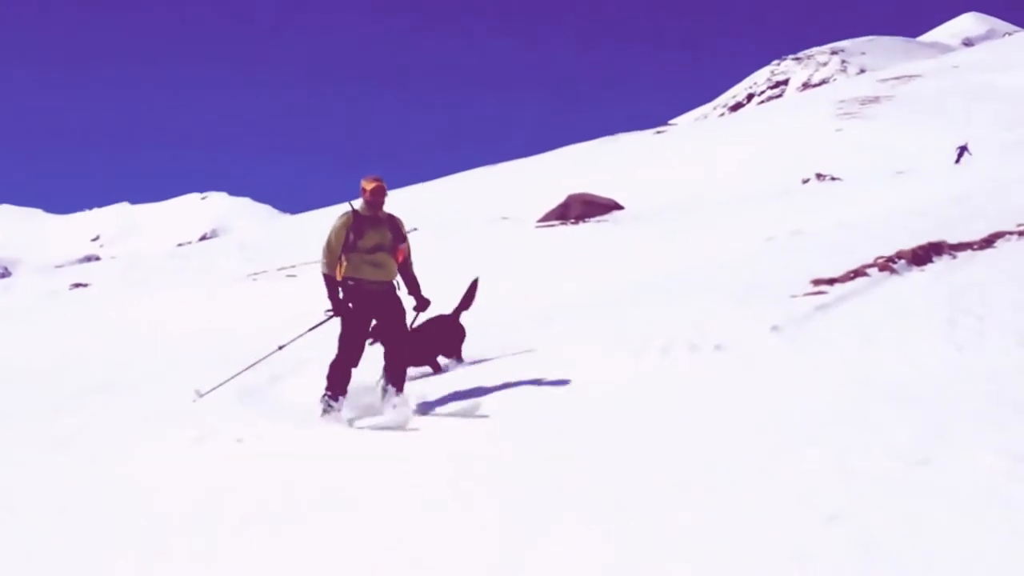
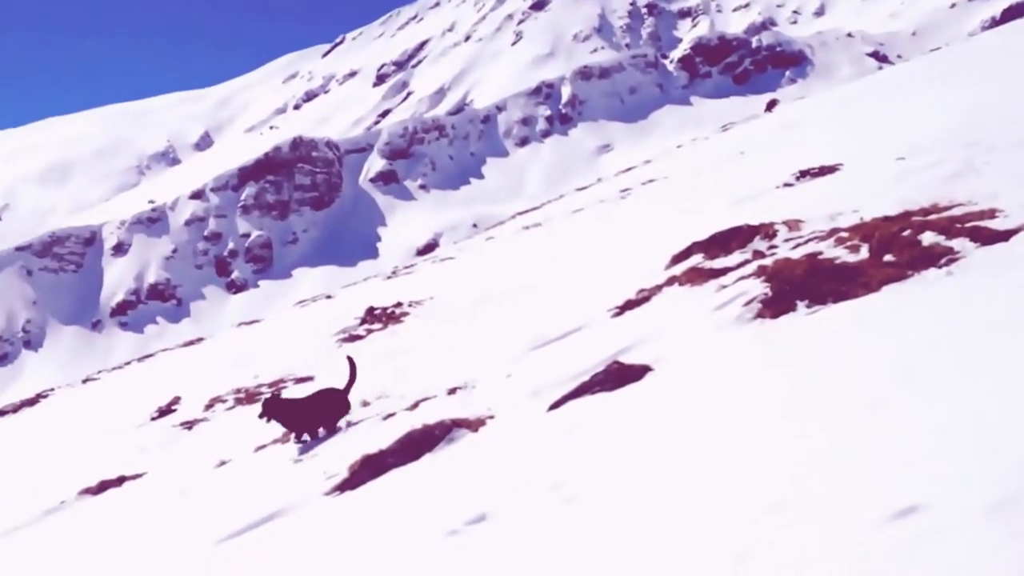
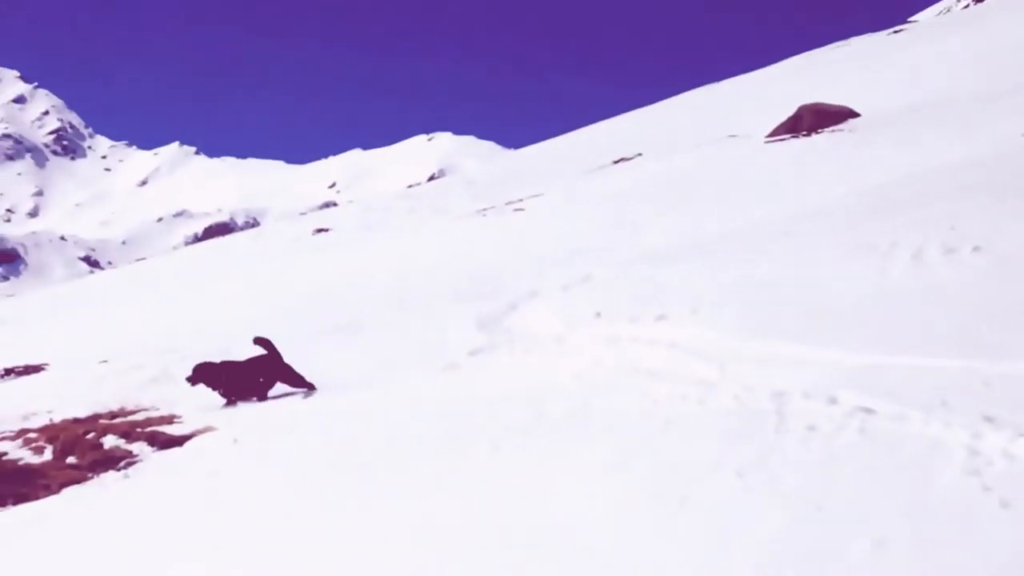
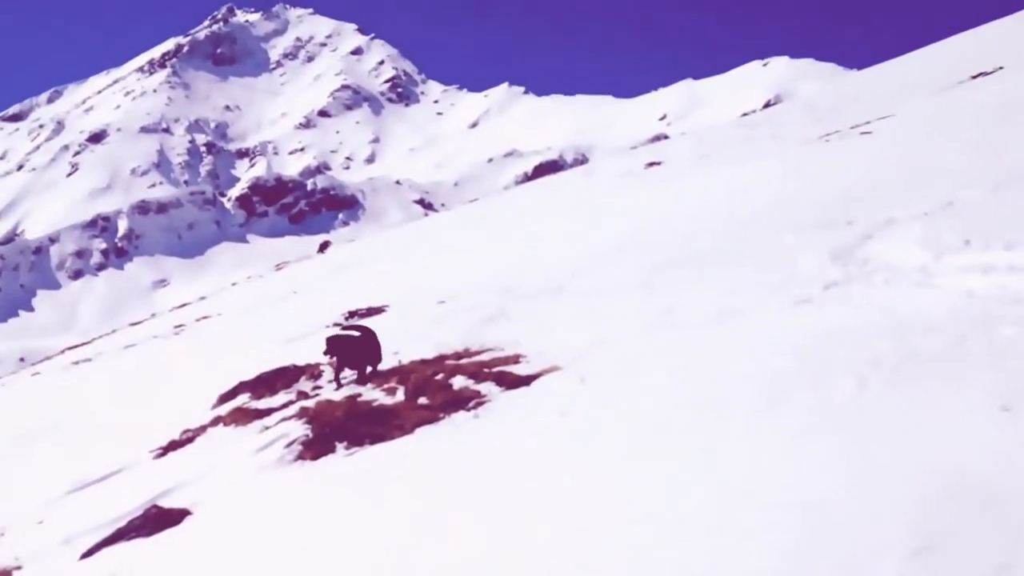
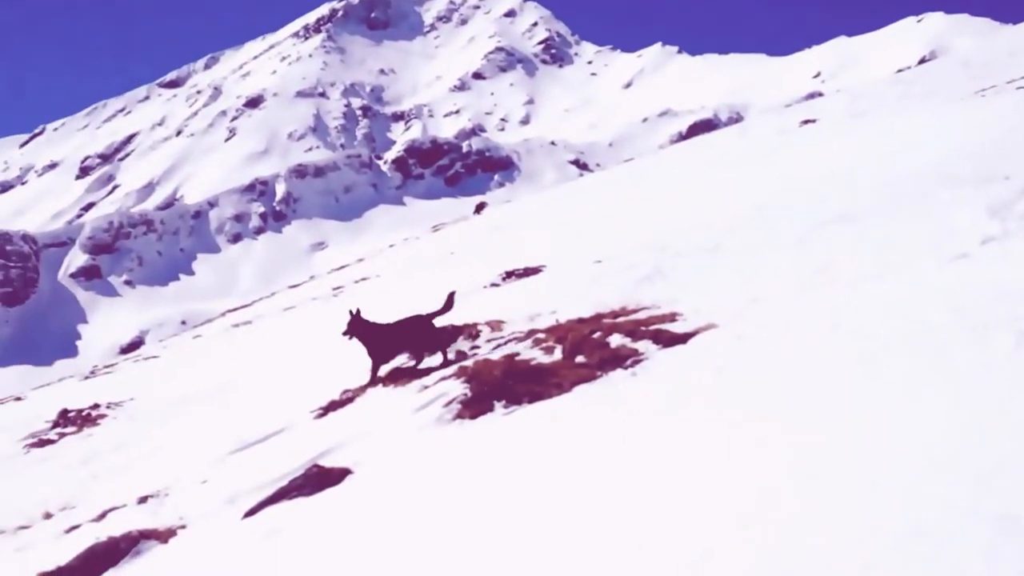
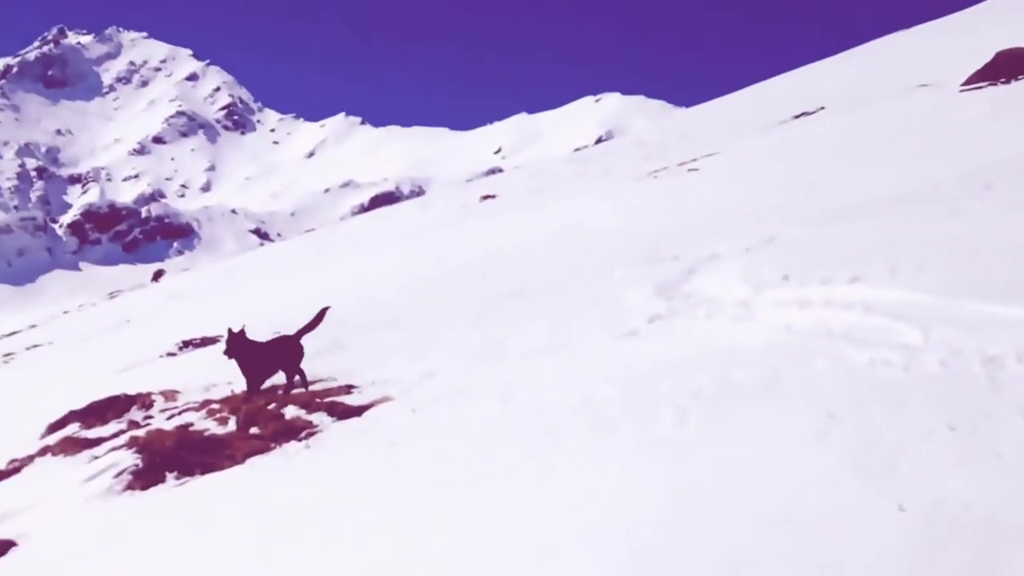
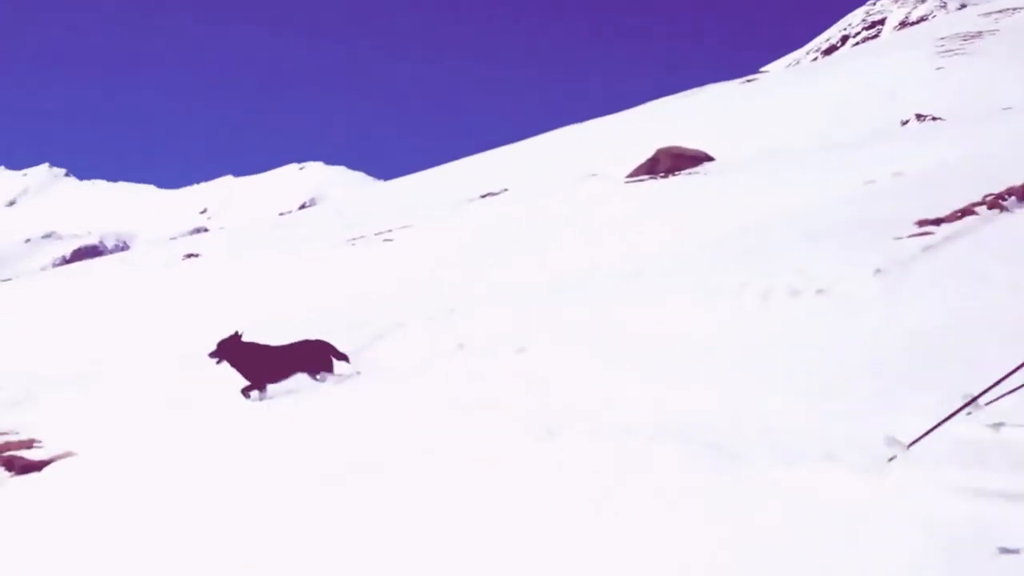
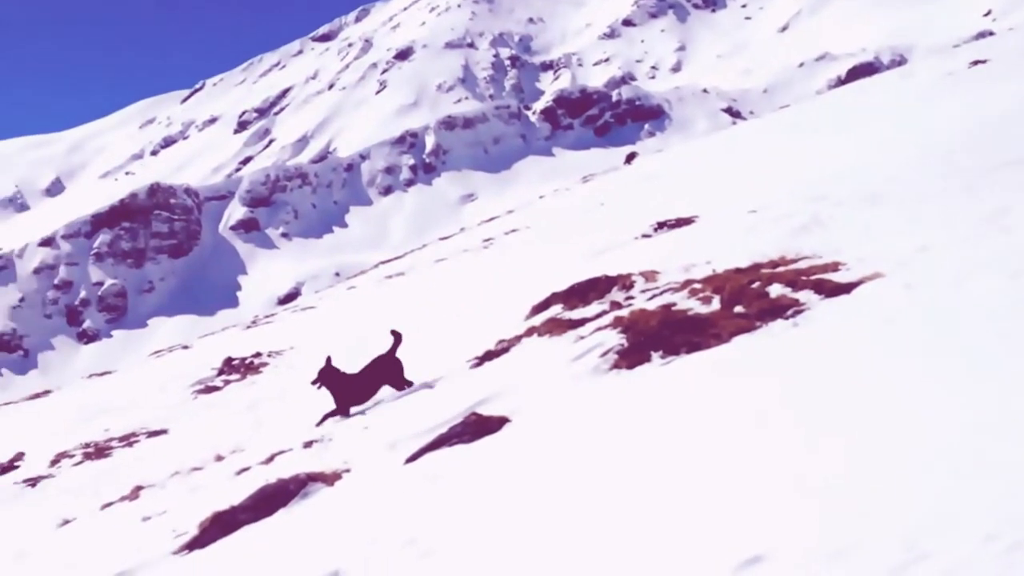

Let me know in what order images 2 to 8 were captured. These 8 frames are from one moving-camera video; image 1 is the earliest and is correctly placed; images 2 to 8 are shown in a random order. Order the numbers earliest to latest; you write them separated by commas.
7, 3, 6, 4, 5, 8, 2
